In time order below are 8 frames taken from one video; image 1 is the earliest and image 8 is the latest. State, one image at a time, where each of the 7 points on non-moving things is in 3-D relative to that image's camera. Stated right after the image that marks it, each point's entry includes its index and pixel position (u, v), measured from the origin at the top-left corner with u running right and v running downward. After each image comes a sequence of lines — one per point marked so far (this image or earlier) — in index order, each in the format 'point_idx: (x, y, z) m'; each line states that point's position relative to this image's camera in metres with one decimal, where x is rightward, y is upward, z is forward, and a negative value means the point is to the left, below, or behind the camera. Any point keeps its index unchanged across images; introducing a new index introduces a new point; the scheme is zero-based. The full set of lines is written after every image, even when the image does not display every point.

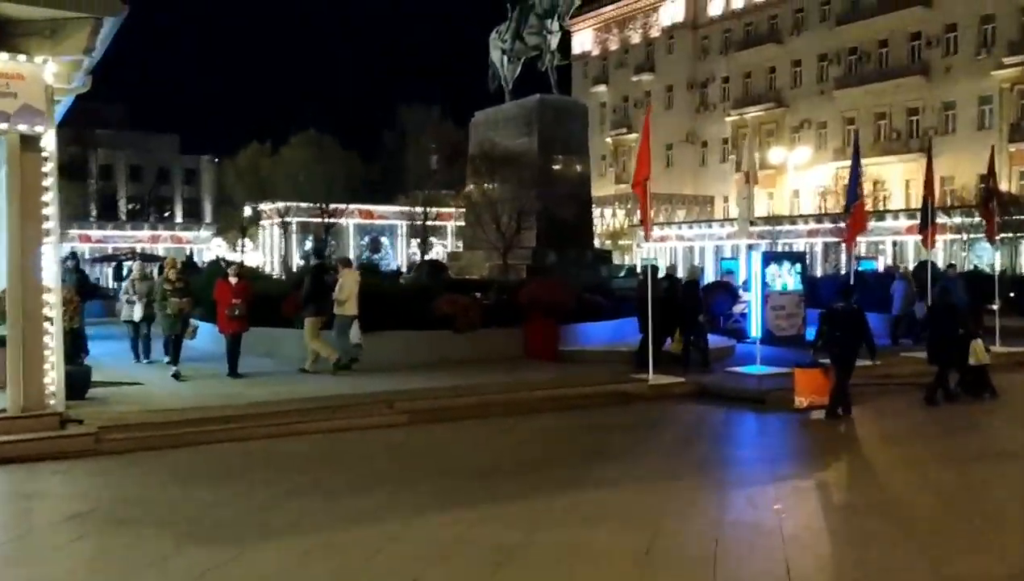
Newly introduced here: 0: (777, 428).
0: (+2.8, -1.5, +10.9) m
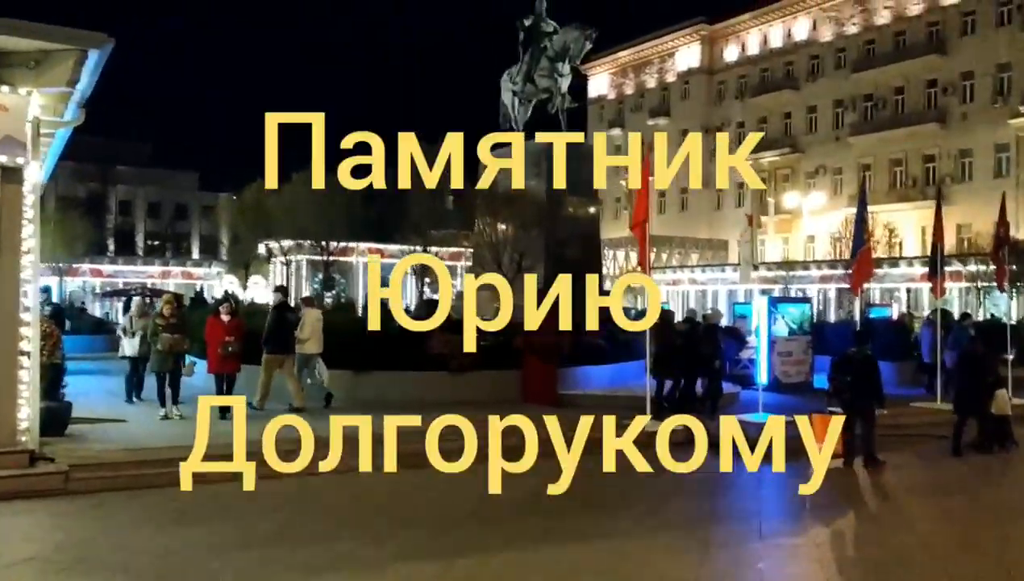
0: (+2.7, -1.9, +10.6) m
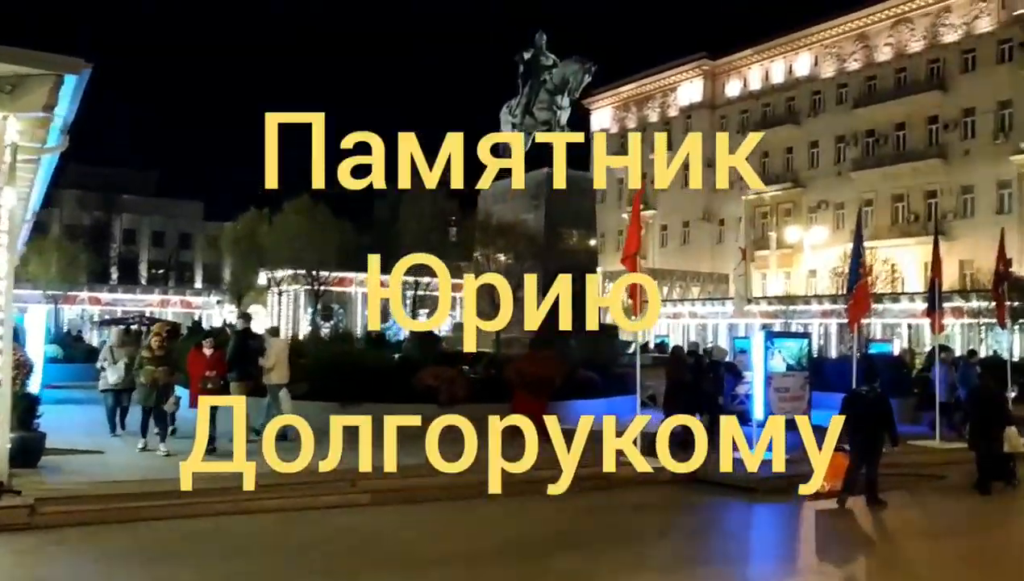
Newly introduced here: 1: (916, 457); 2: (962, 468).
0: (+2.6, -2.3, +10.3) m
1: (+6.1, -2.5, +15.1) m
2: (+6.8, -2.6, +15.0) m
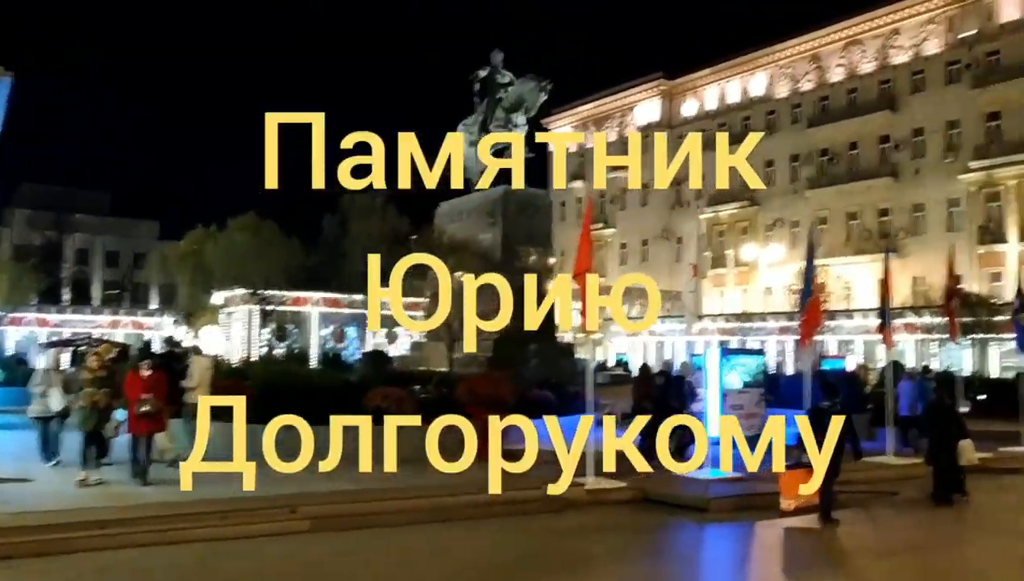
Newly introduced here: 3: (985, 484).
0: (+2.1, -2.5, +10.2) m
1: (+5.4, -2.8, +15.1) m
2: (+6.1, -2.9, +15.0) m
3: (+7.0, -2.8, +14.8) m
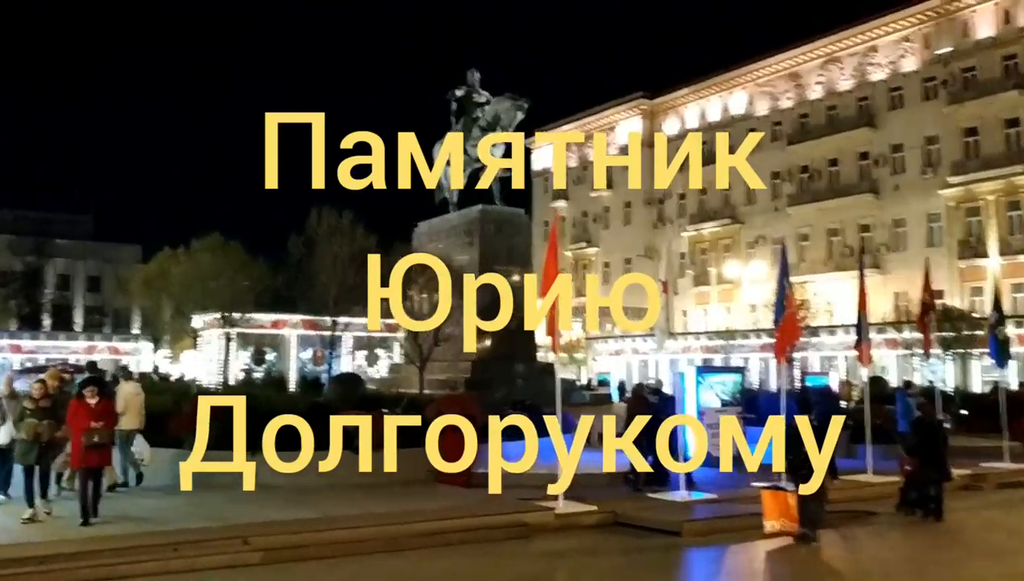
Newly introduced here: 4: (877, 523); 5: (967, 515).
0: (+1.8, -2.7, +10.0) m
1: (+5.0, -3.0, +14.9) m
2: (+5.7, -3.1, +14.9) m
3: (+6.6, -3.0, +14.6) m
4: (+4.7, -3.0, +12.9) m
5: (+6.1, -2.9, +13.4) m
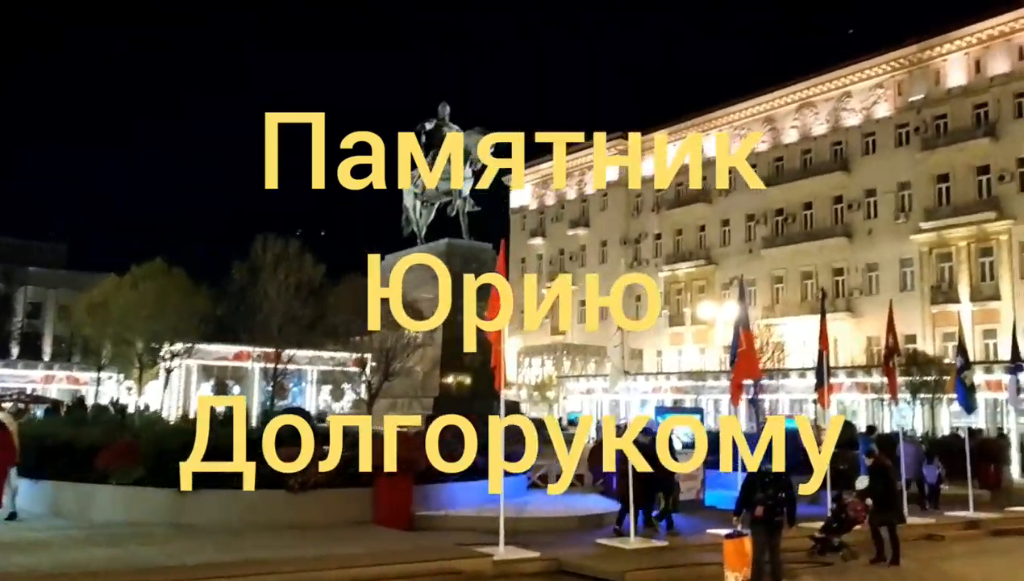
0: (+1.2, -3.0, +9.5) m
1: (+4.3, -3.6, +14.5) m
2: (+5.0, -3.7, +14.5) m
3: (+5.9, -3.6, +14.2) m
4: (+4.0, -3.5, +12.5) m
5: (+5.4, -3.5, +13.0) m
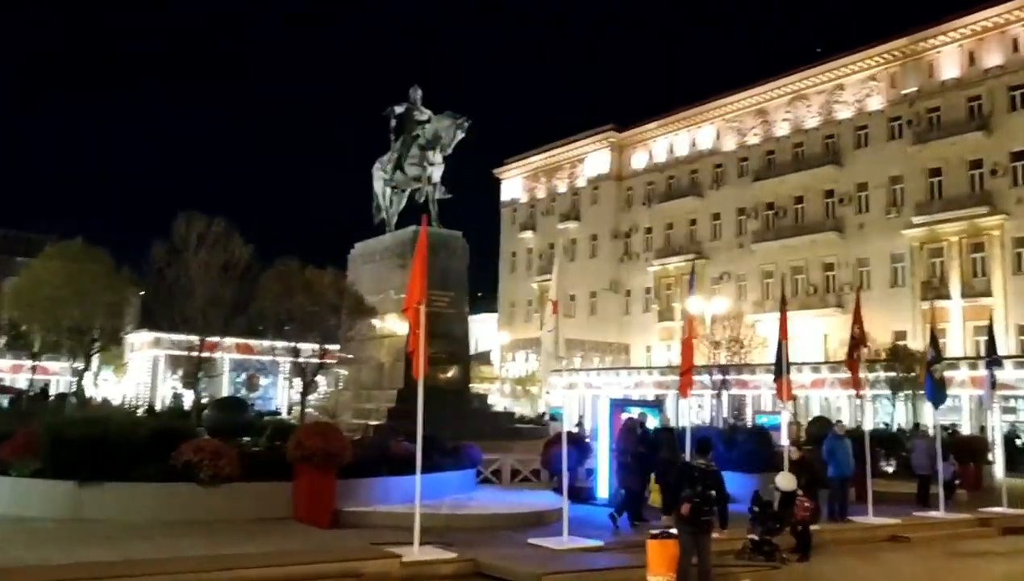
0: (+0.5, -2.8, +8.8) m
1: (+3.6, -3.4, +13.7) m
2: (+4.3, -3.5, +13.7) m
3: (+5.2, -3.5, +13.5) m
4: (+3.3, -3.3, +11.8) m
5: (+4.7, -3.3, +12.2) m
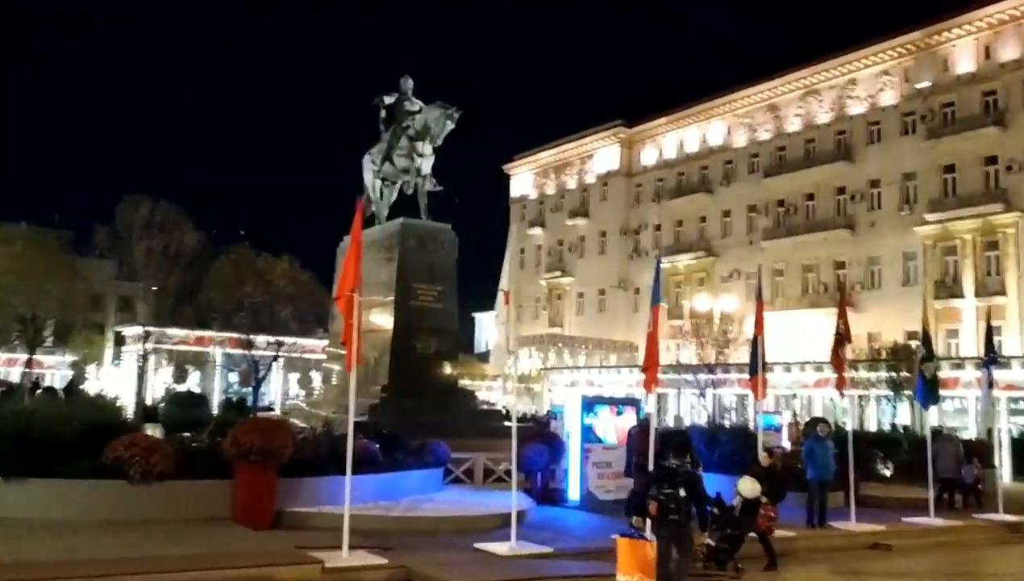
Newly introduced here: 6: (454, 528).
0: (-0.1, -2.7, +8.1) m
1: (+3.1, -3.3, +13.1) m
2: (+3.8, -3.4, +13.0) m
3: (+4.7, -3.4, +12.8) m
4: (+2.8, -3.2, +11.1) m
5: (+4.2, -3.2, +11.5) m
6: (-0.6, -2.9, +12.3) m
